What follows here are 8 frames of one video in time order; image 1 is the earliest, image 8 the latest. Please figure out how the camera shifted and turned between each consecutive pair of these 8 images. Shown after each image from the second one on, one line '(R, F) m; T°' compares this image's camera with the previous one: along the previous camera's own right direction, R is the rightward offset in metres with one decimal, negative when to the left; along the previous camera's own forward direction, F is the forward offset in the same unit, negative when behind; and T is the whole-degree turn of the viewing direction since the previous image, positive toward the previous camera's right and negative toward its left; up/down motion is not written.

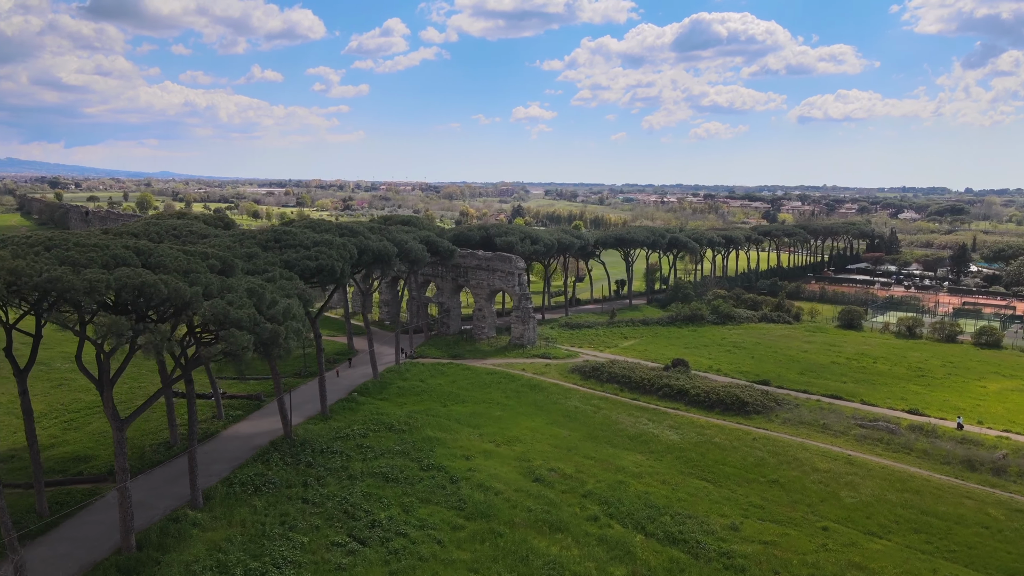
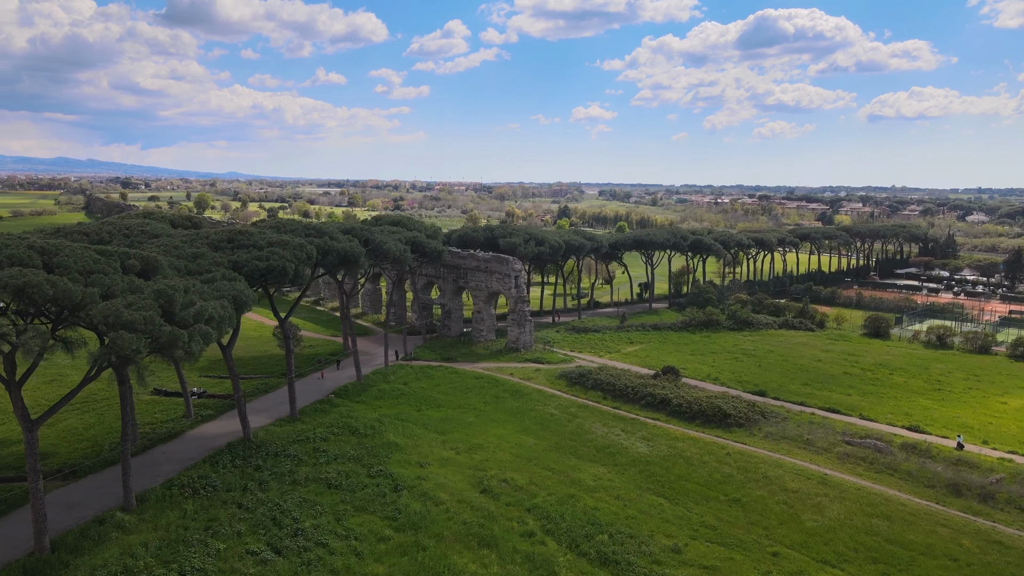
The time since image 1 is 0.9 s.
(+3.5, +1.0) m; -4°
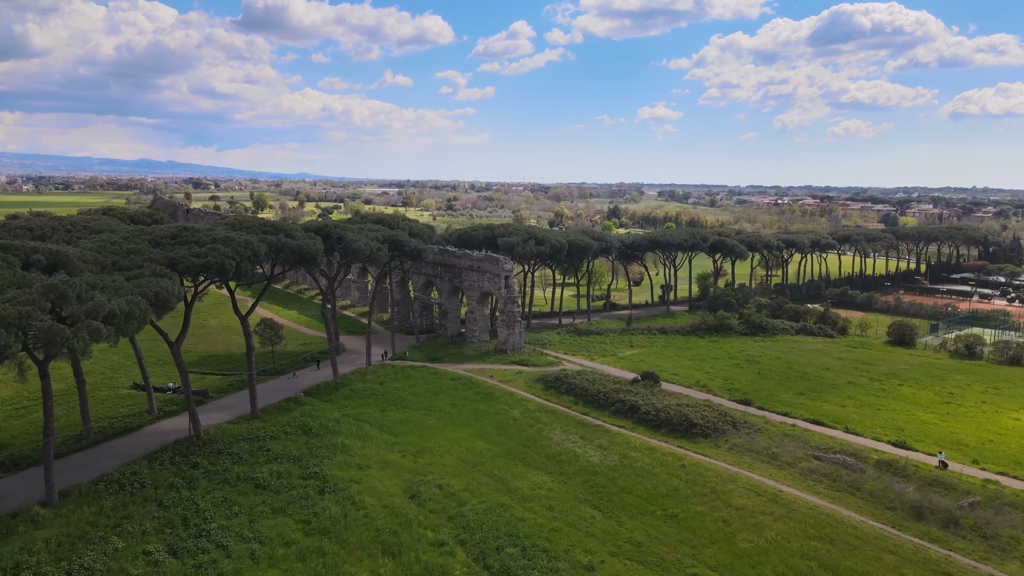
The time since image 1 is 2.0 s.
(+4.1, +1.0) m; -5°
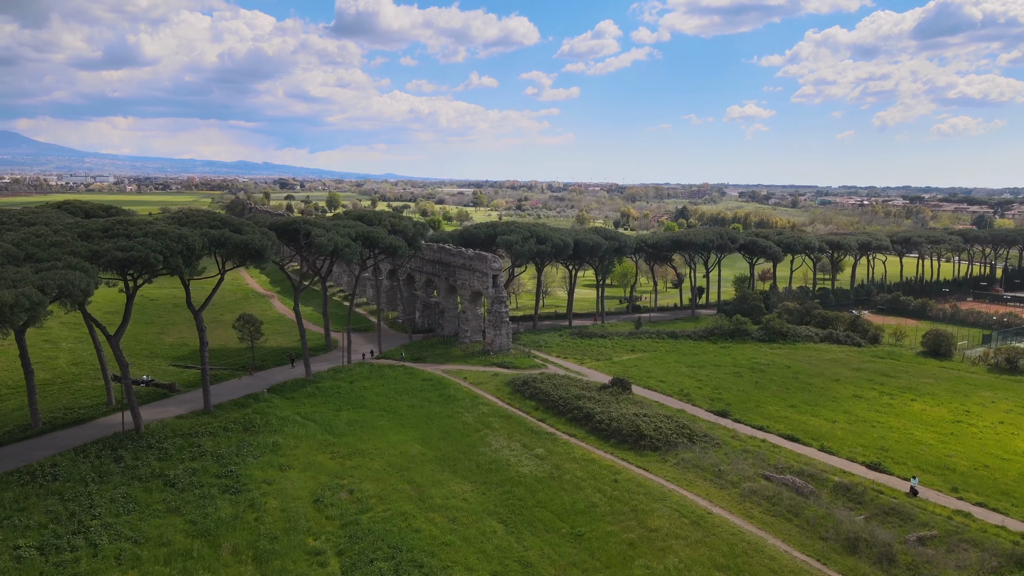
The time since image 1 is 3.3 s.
(+5.1, +1.6) m; -6°
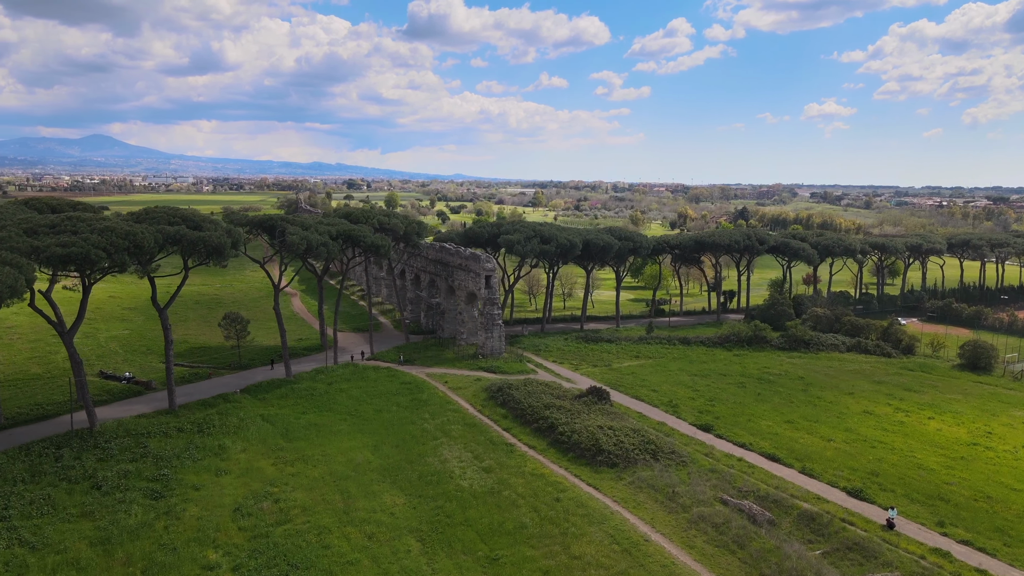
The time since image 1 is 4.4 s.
(+3.9, +1.7) m; -5°
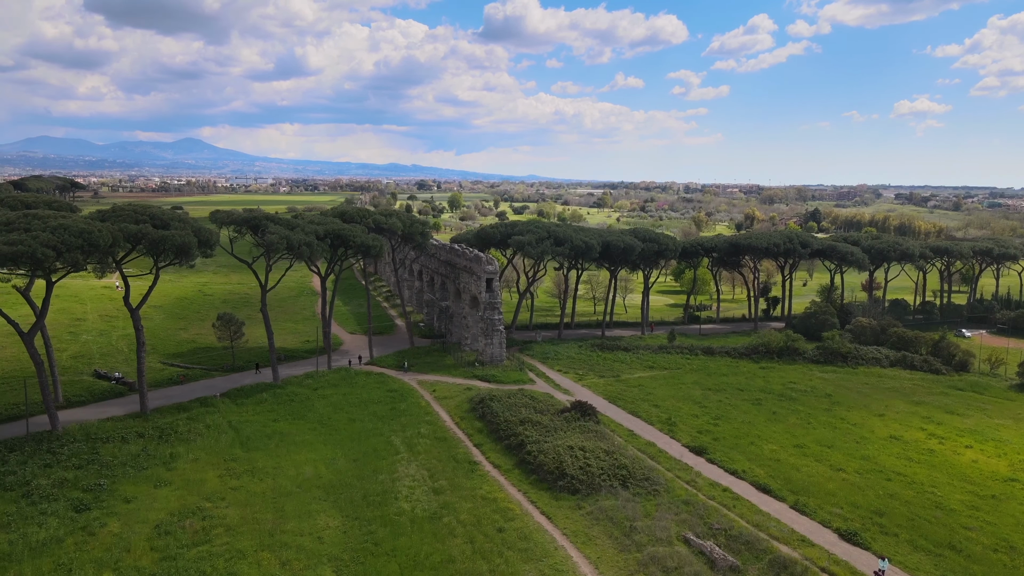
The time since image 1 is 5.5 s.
(+3.5, +2.3) m; -6°
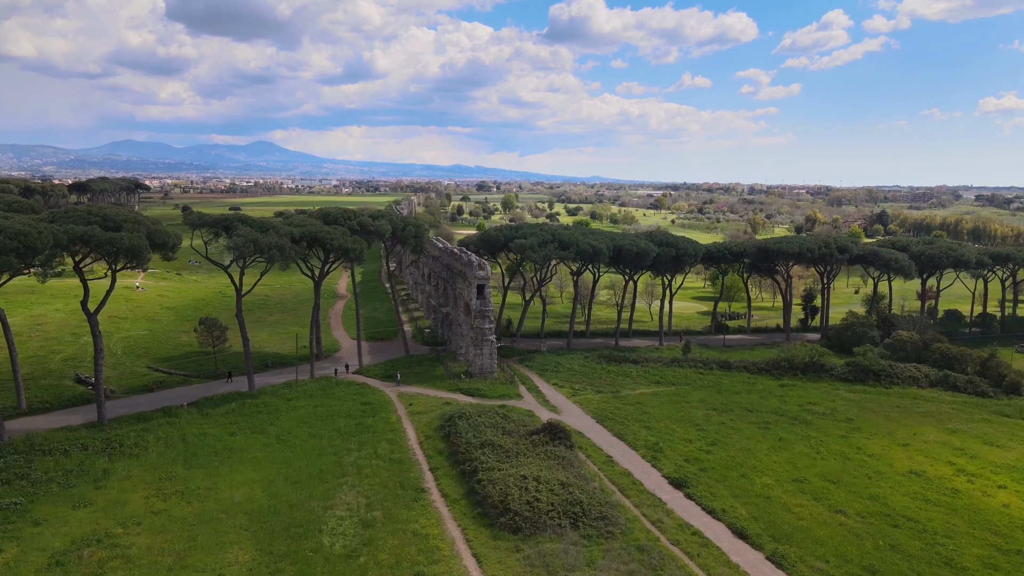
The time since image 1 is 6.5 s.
(+3.3, +2.6) m; -5°
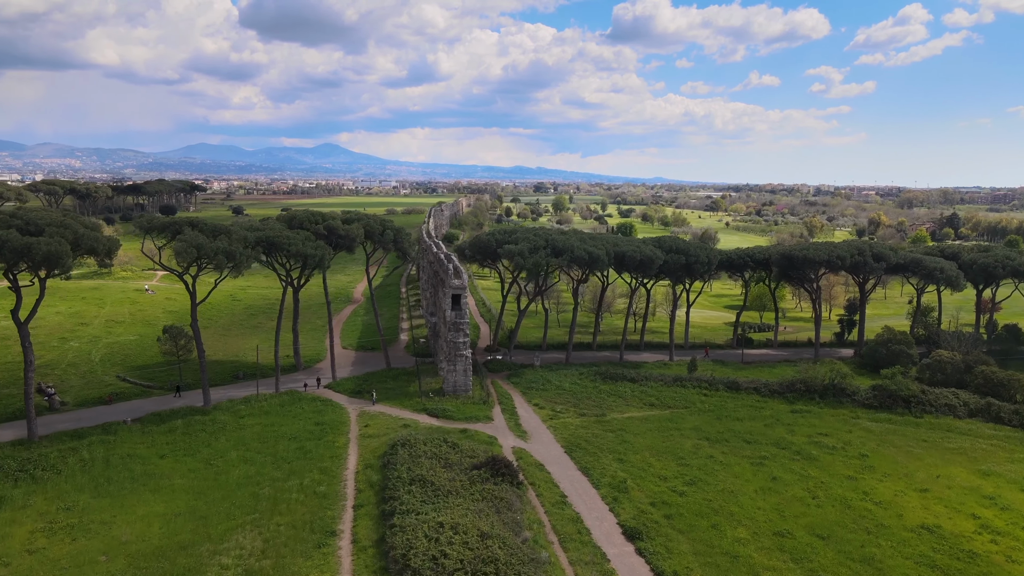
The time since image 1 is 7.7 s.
(+3.5, +3.2) m; -5°
